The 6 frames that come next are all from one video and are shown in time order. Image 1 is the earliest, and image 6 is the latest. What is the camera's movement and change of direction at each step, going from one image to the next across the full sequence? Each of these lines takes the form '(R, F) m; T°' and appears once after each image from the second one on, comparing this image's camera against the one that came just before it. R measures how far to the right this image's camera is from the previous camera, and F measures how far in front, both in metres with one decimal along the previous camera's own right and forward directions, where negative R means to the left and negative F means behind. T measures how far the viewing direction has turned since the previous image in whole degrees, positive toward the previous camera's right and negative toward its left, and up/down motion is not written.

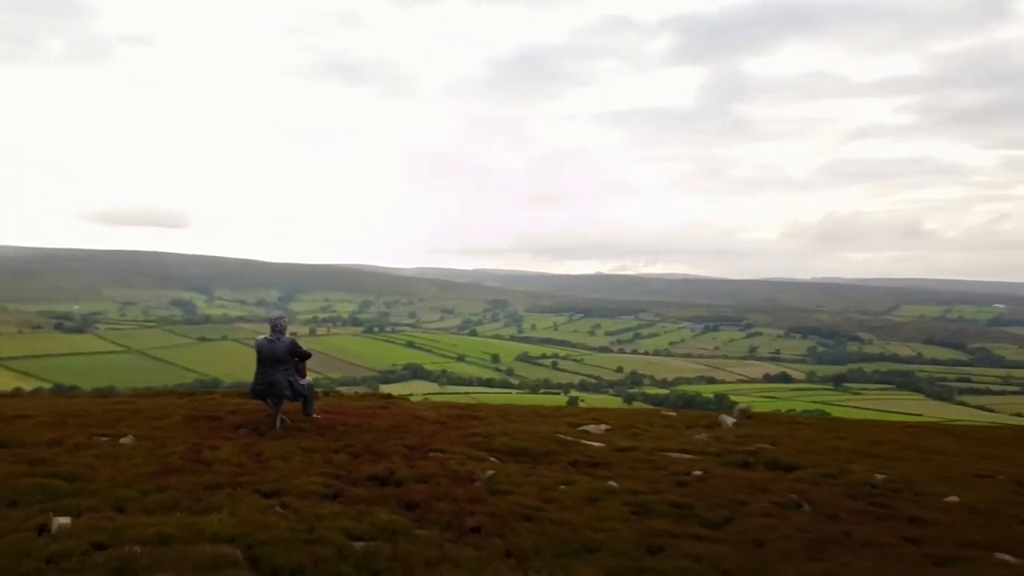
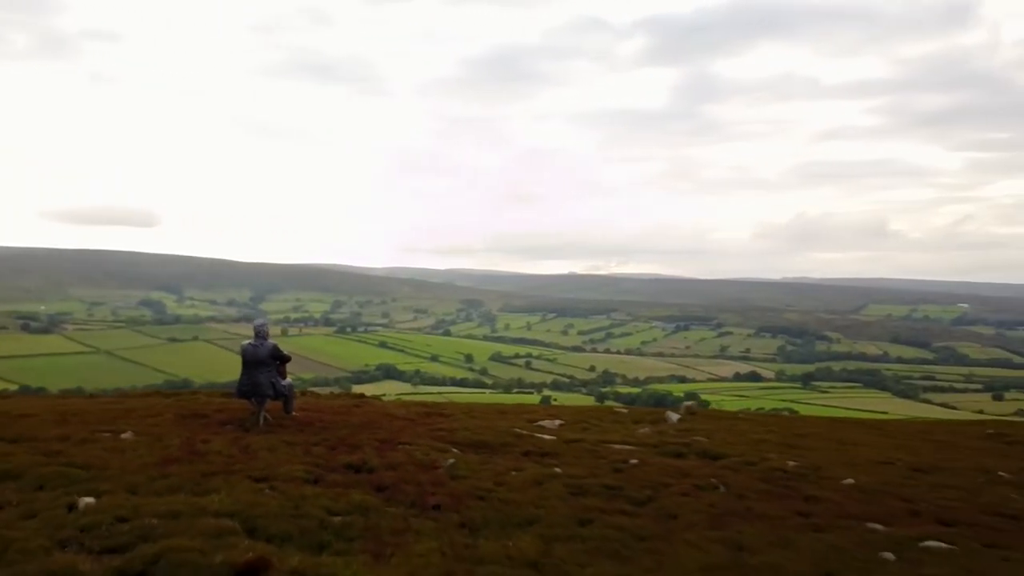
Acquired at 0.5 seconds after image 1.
(+0.4, -2.4) m; +2°
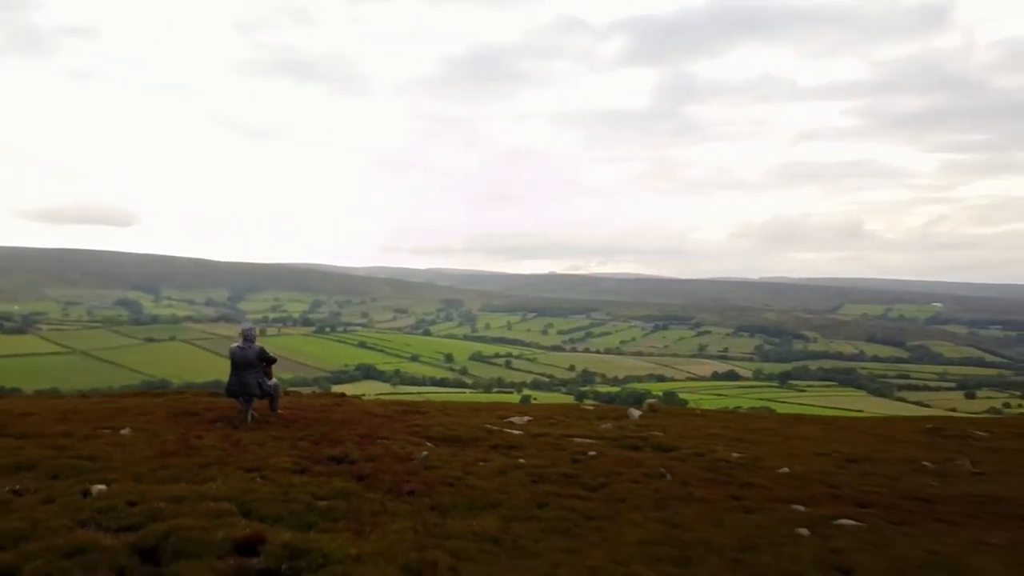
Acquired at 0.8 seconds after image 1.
(+0.3, -1.9) m; +2°
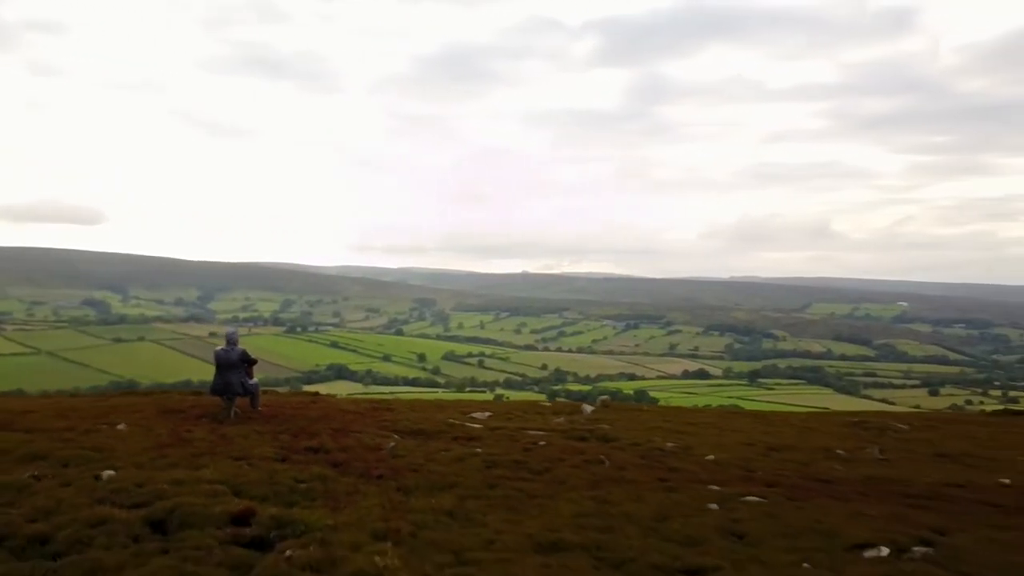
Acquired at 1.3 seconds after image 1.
(+0.5, -2.7) m; +2°
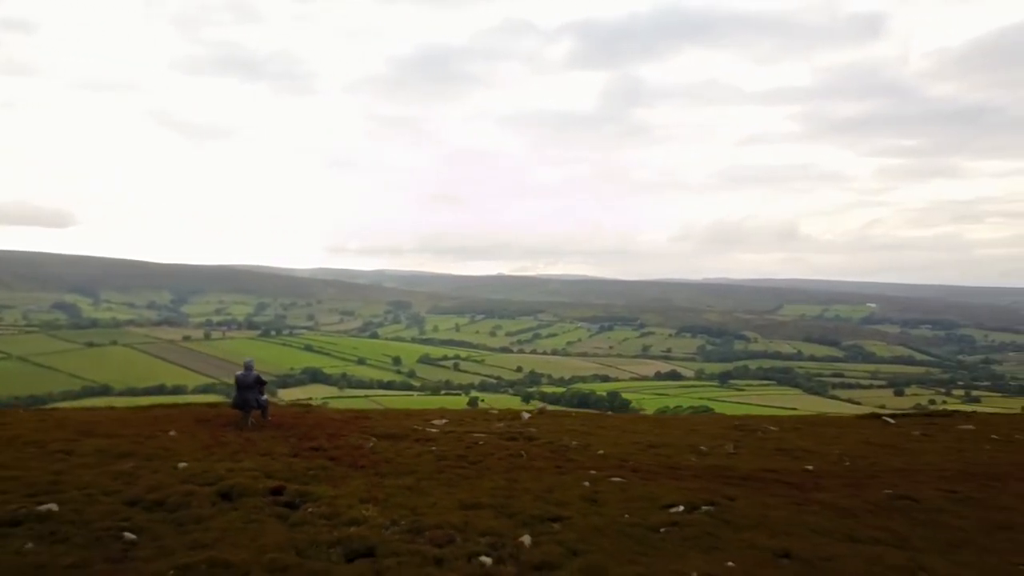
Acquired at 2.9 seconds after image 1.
(-0.7, -3.4) m; +2°
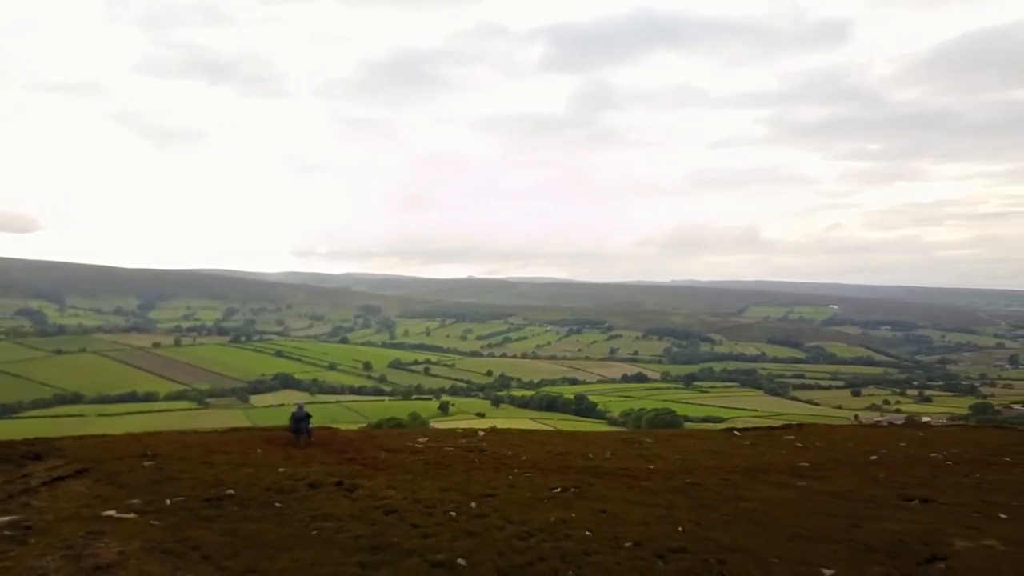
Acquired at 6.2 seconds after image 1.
(+0.7, -15.6) m; +3°
